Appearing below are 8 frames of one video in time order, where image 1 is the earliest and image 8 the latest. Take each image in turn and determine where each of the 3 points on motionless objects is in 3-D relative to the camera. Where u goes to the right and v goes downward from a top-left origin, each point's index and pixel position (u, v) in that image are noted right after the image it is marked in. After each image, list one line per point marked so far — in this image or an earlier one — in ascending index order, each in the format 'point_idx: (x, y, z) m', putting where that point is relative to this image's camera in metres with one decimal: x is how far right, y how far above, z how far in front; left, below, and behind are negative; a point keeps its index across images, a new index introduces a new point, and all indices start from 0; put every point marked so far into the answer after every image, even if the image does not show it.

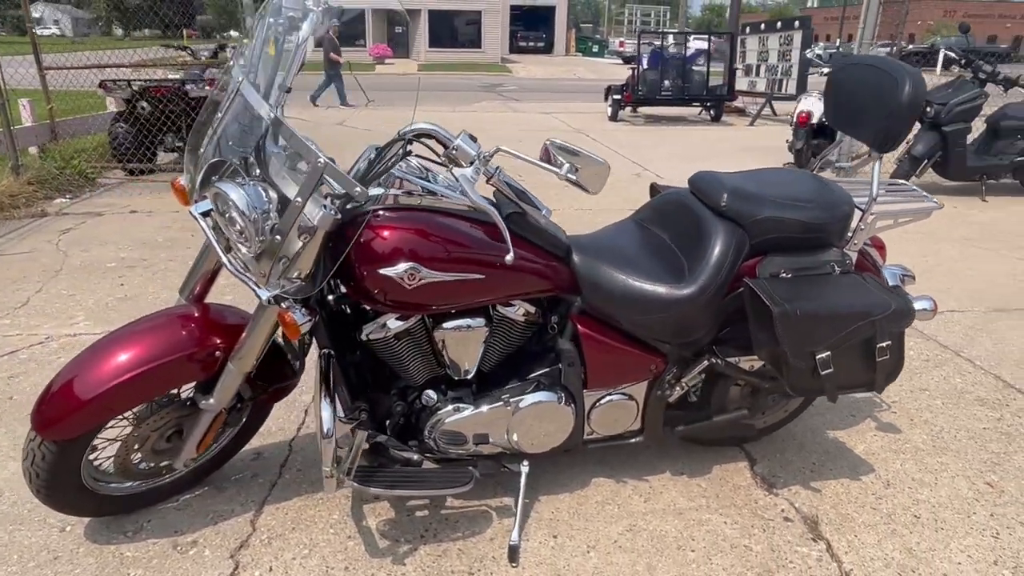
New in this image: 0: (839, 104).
0: (+1.1, +0.6, +2.4) m
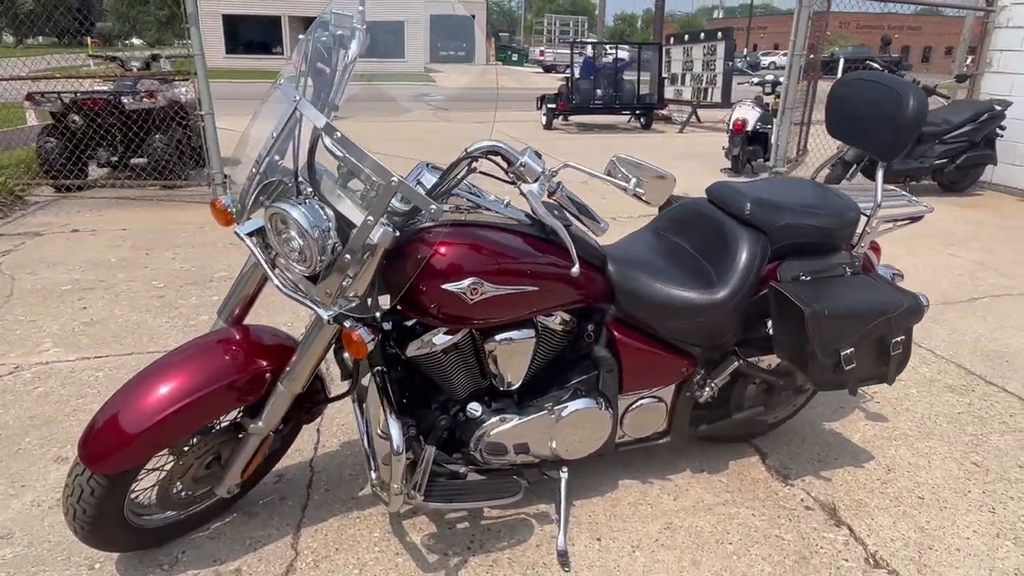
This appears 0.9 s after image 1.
0: (+1.2, +0.6, +2.6) m
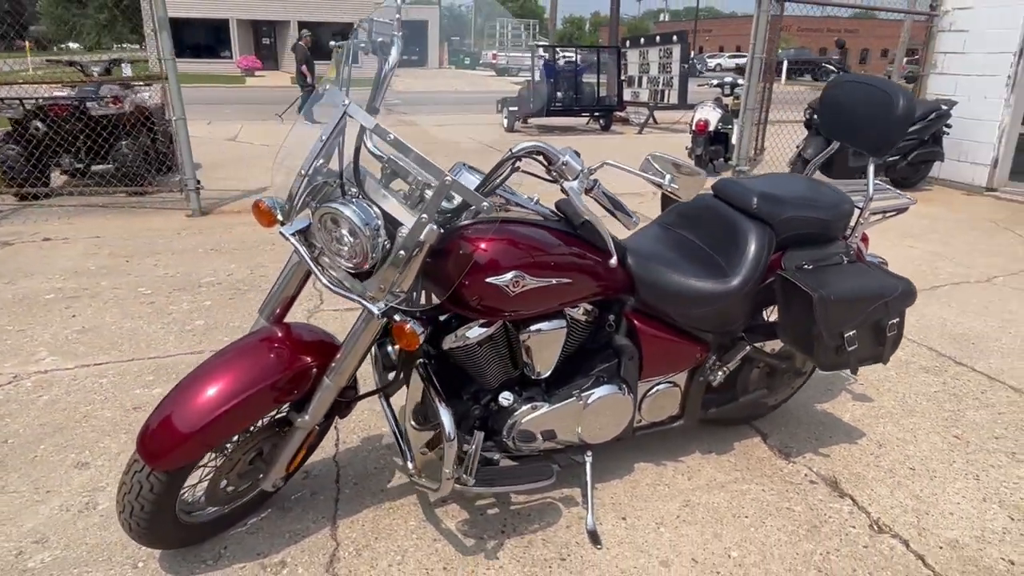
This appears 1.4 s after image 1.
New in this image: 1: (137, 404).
0: (+1.2, +0.7, +2.8) m
1: (-1.7, -0.5, +3.4) m
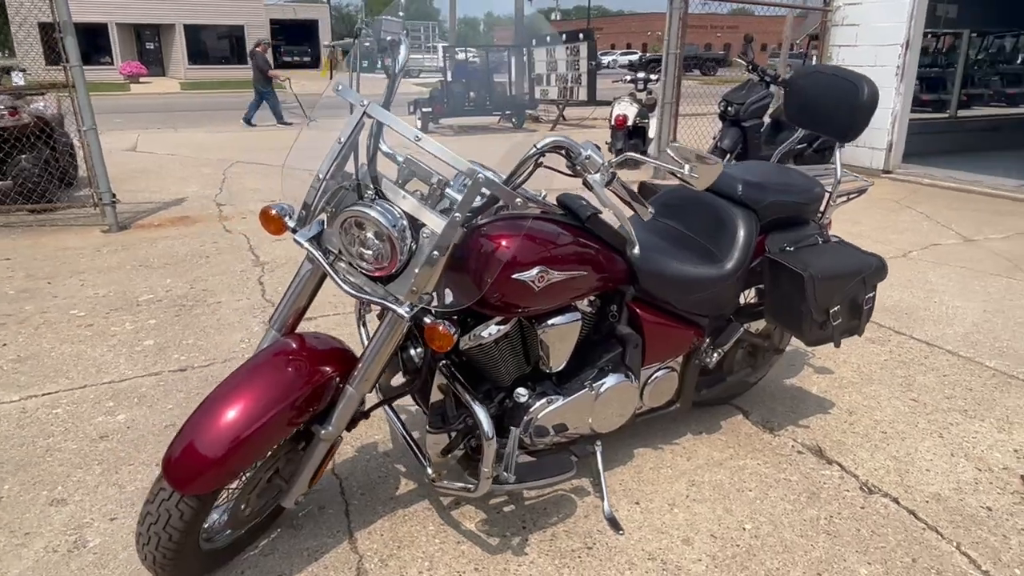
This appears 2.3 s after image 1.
0: (+1.2, +0.7, +3.0) m
1: (-1.8, -0.6, +3.2) m
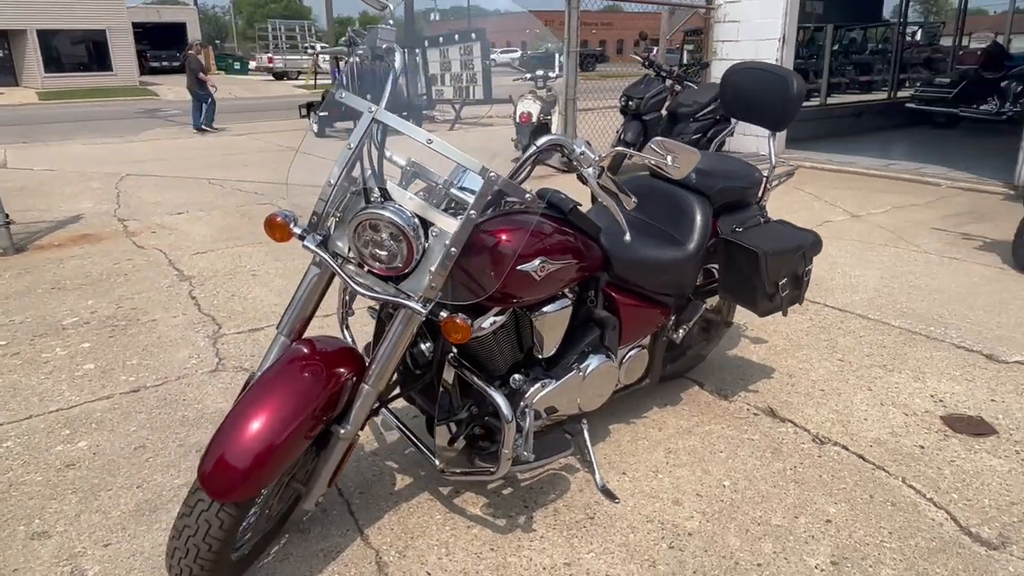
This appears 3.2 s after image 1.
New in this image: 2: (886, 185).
0: (+1.0, +0.8, +3.2) m
1: (-1.8, -0.7, +3.0) m
2: (+4.3, +1.2, +8.4) m
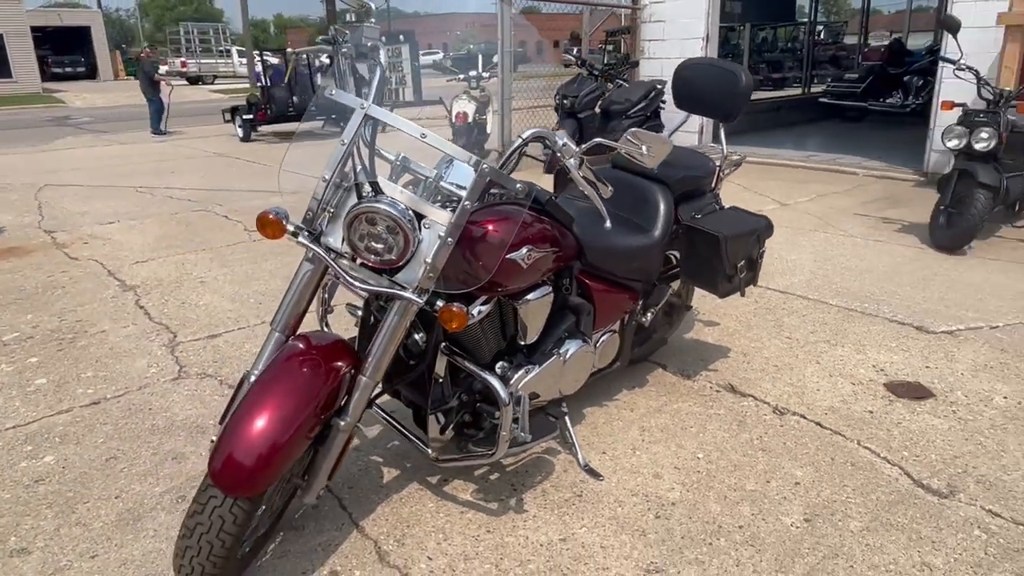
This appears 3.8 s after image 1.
0: (+0.8, +0.9, +3.4) m
1: (-1.9, -0.8, +2.9) m
2: (+3.6, +1.4, +8.9) m
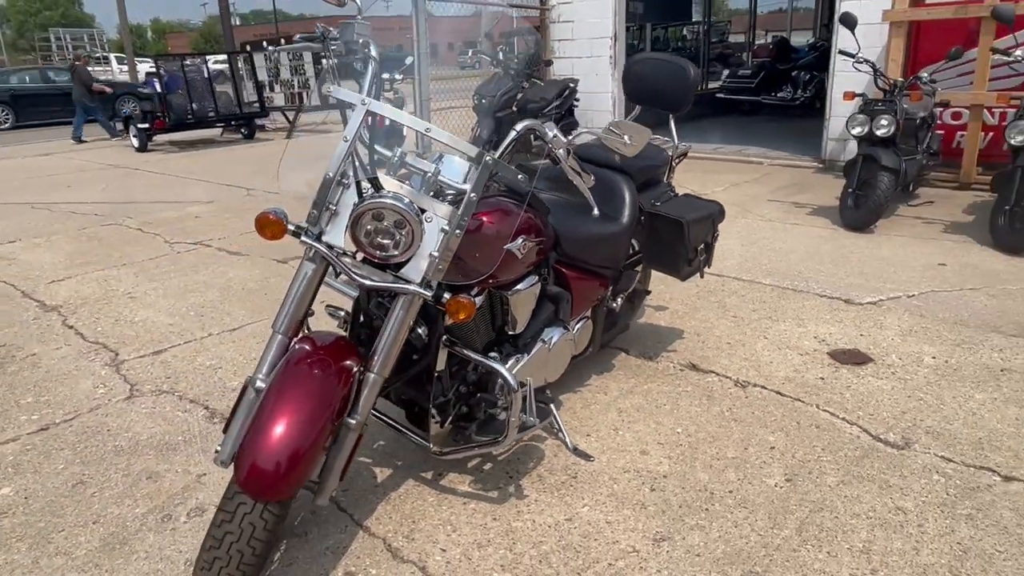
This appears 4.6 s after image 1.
0: (+0.6, +1.0, +3.6) m
1: (-1.9, -0.8, +2.7) m
2: (+2.6, +1.6, +9.3) m
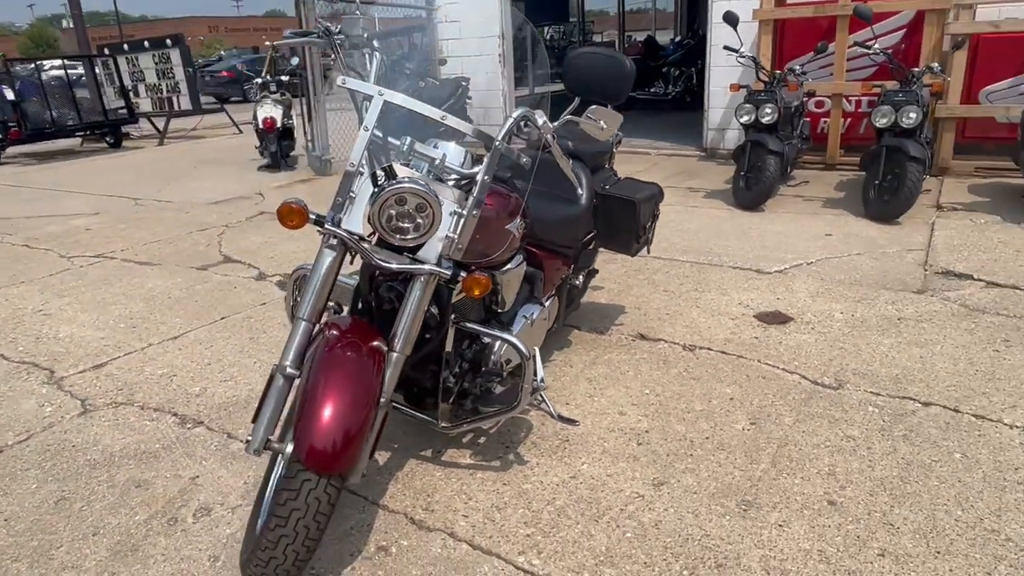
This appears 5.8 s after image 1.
0: (+0.4, +1.1, +3.8) m
1: (-1.9, -0.9, +2.6) m
2: (+1.3, +1.8, +9.8) m
